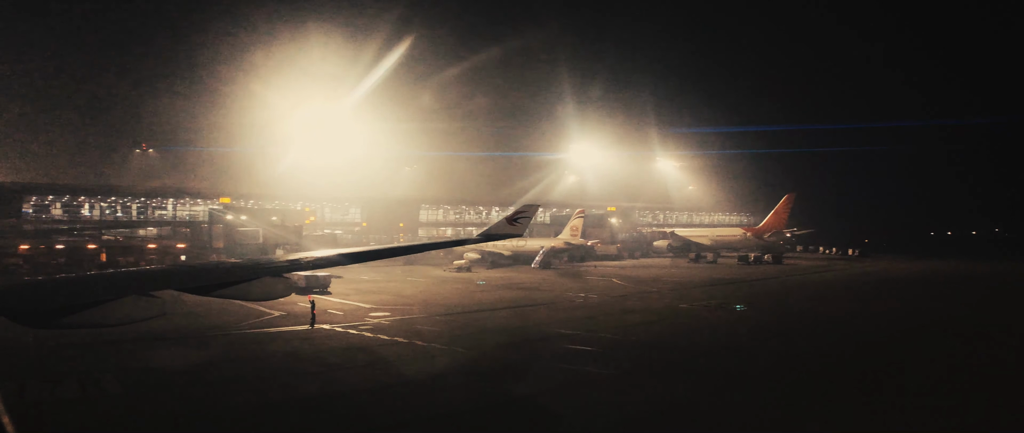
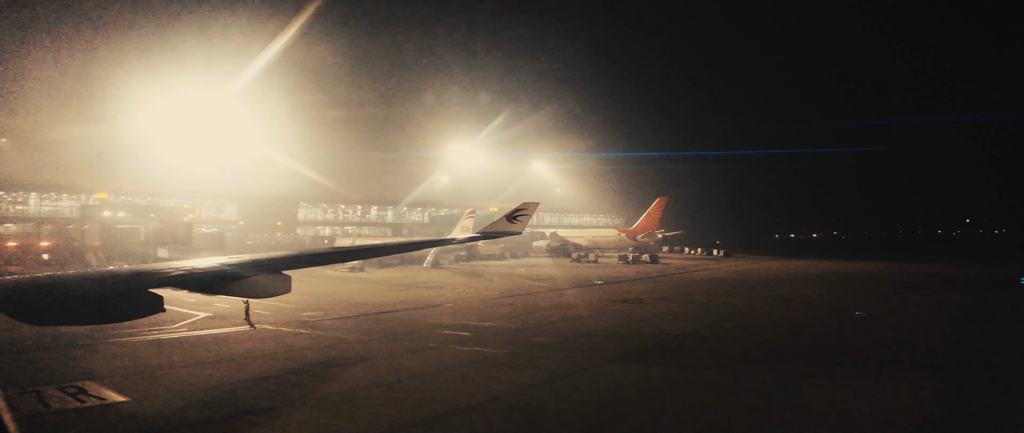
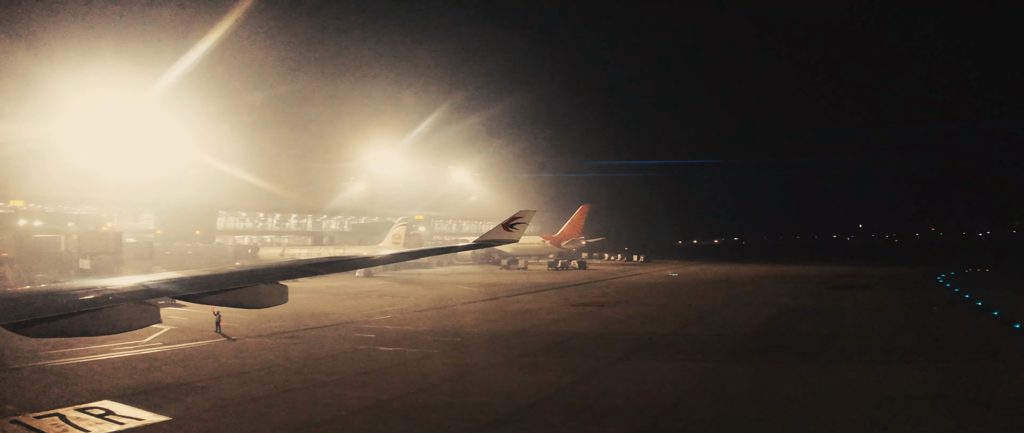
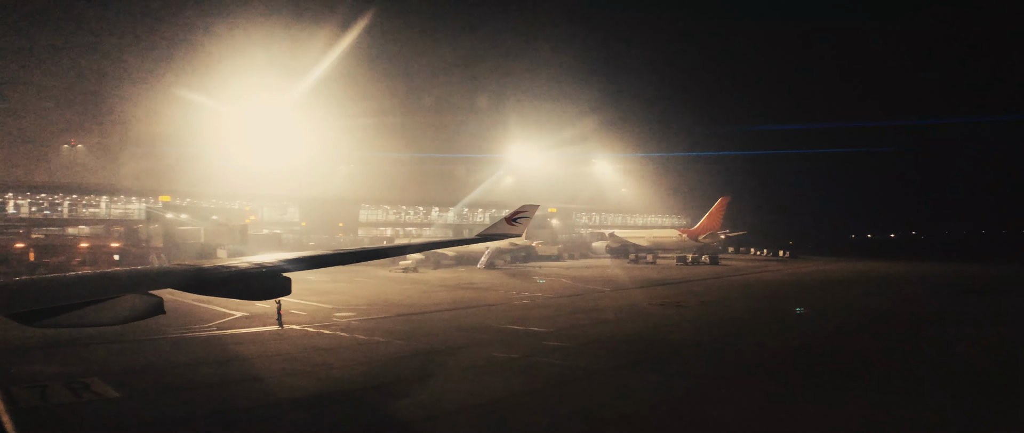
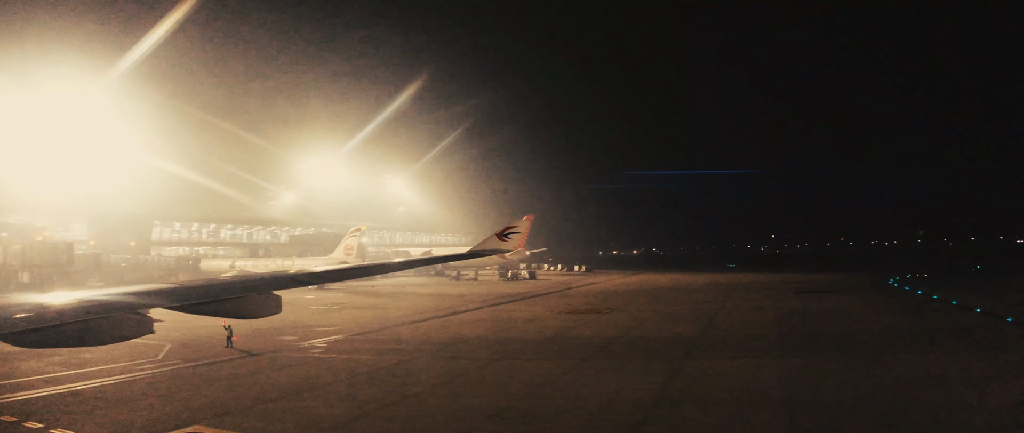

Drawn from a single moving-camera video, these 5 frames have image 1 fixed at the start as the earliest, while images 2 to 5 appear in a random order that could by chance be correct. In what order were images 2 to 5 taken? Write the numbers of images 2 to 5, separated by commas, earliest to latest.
4, 2, 3, 5
